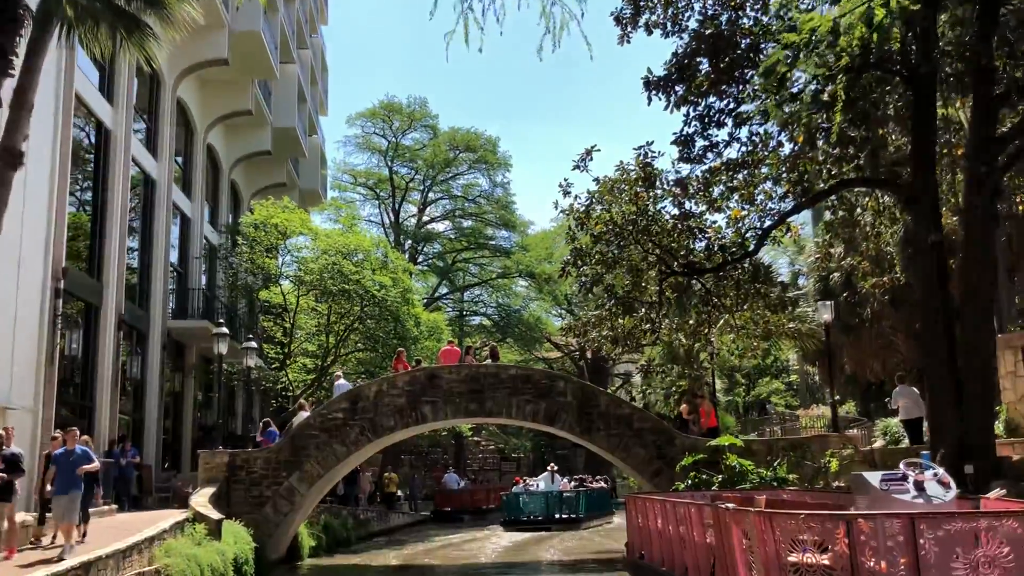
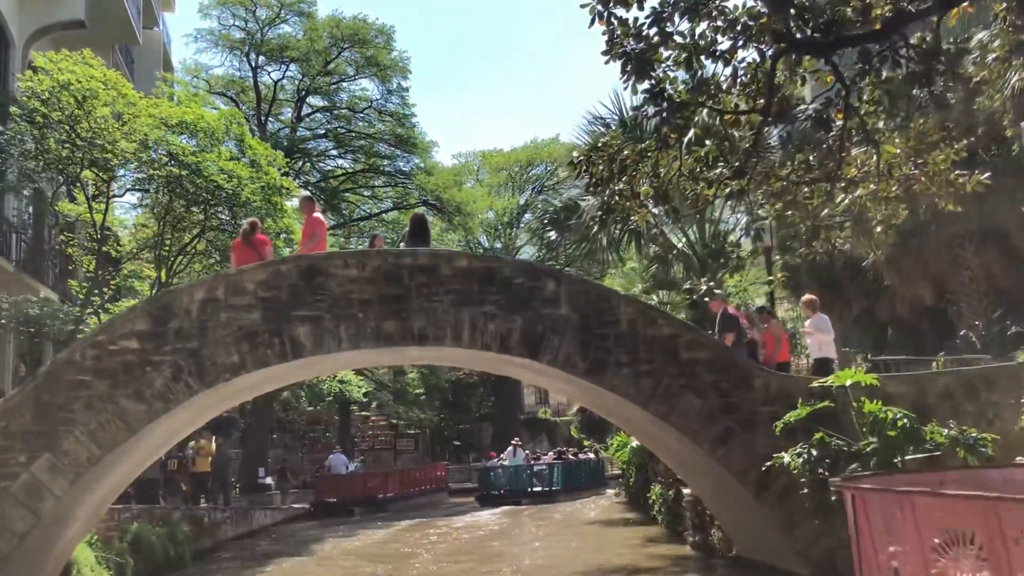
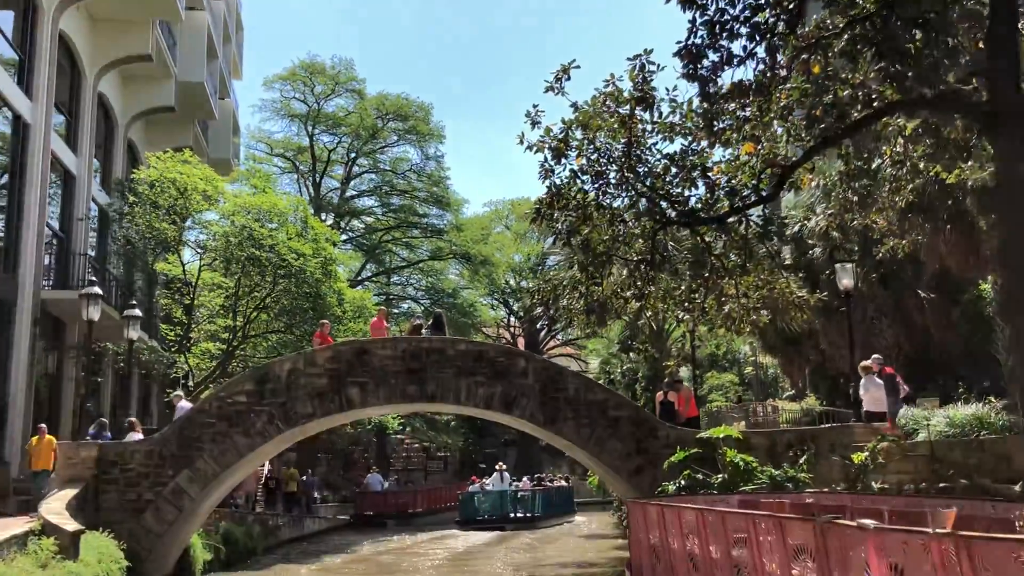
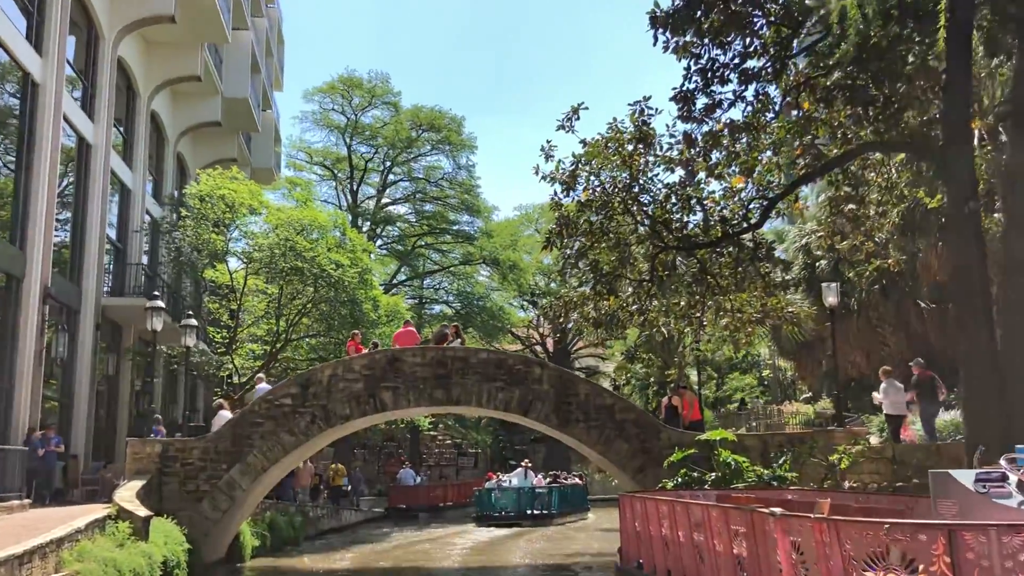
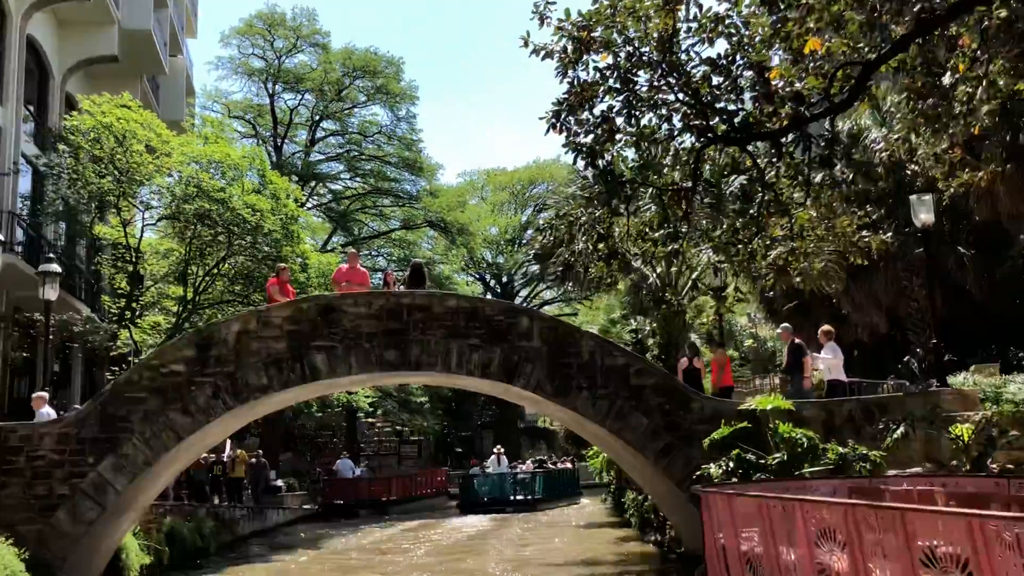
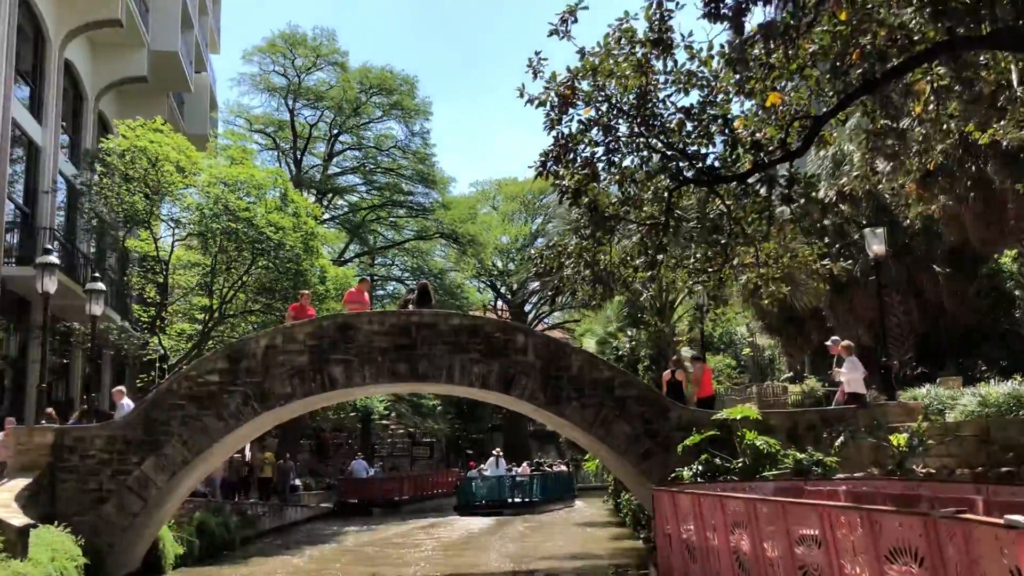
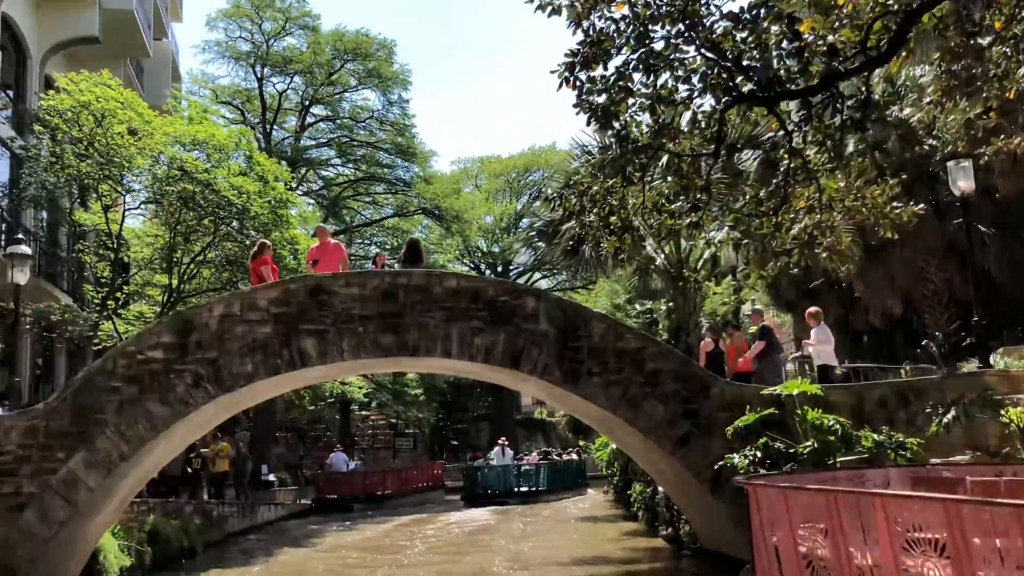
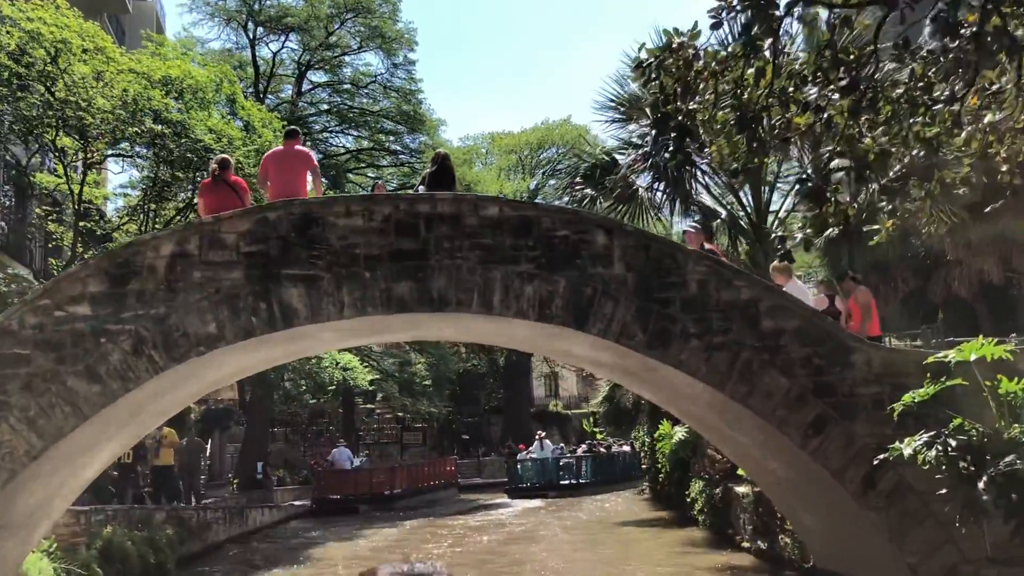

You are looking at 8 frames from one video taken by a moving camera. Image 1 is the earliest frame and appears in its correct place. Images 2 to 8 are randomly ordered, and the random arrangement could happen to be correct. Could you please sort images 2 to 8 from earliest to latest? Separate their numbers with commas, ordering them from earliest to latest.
4, 3, 6, 5, 7, 2, 8
